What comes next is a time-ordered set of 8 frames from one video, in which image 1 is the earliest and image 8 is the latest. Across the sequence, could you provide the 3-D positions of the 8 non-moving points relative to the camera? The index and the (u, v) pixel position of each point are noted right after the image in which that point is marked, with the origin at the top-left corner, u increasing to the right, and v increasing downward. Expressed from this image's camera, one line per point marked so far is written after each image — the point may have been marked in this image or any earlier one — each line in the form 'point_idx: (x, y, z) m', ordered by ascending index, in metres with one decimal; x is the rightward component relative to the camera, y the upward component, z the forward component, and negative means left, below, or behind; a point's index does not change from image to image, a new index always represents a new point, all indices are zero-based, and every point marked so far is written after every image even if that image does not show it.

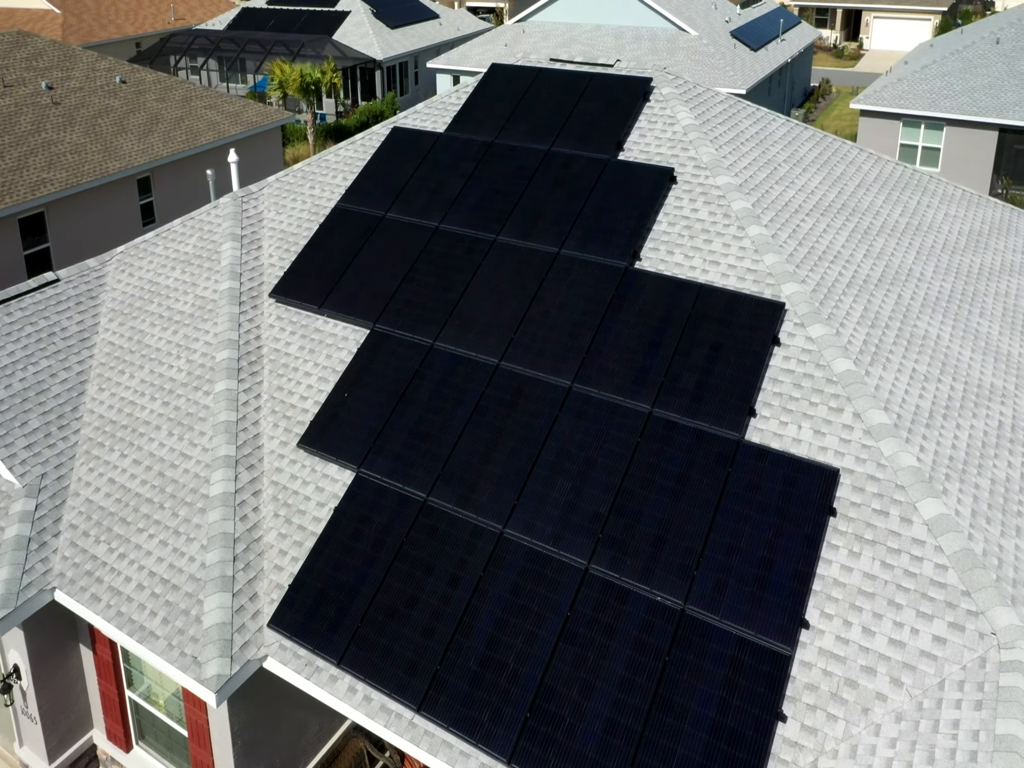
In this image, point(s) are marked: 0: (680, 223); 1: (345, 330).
0: (+3.7, +3.5, +17.4) m
1: (-3.7, +1.2, +17.9) m
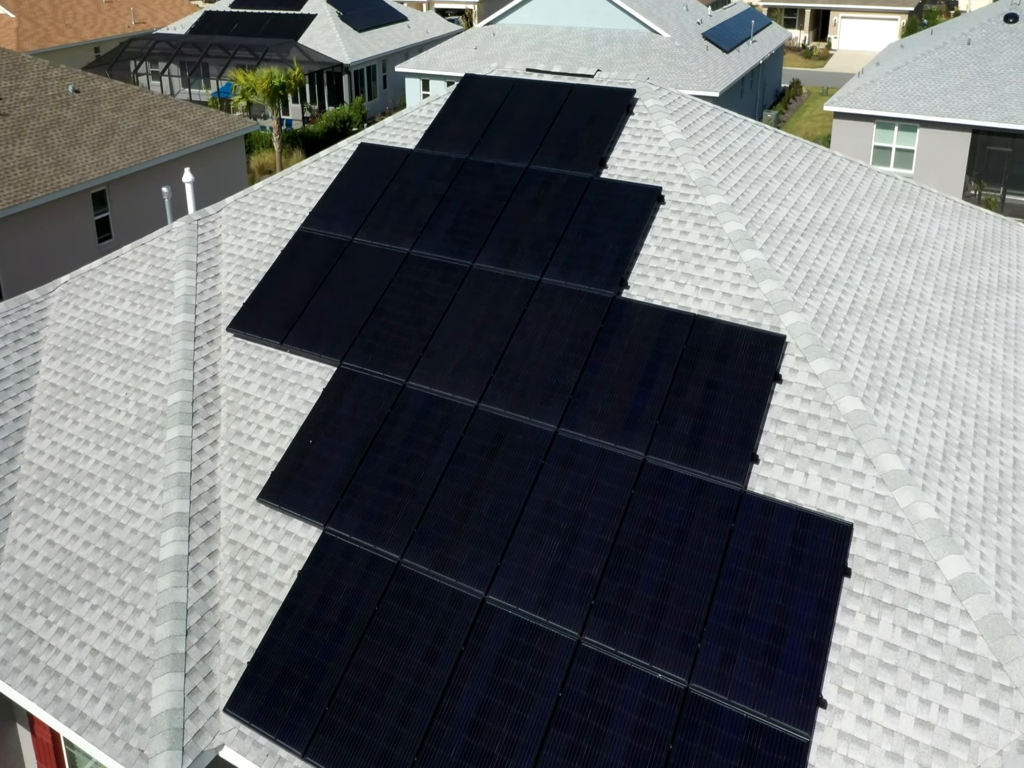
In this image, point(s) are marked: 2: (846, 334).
0: (+3.2, +2.8, +16.2) m
1: (-4.2, +0.3, +16.5) m
2: (+6.3, +0.9, +14.9) m
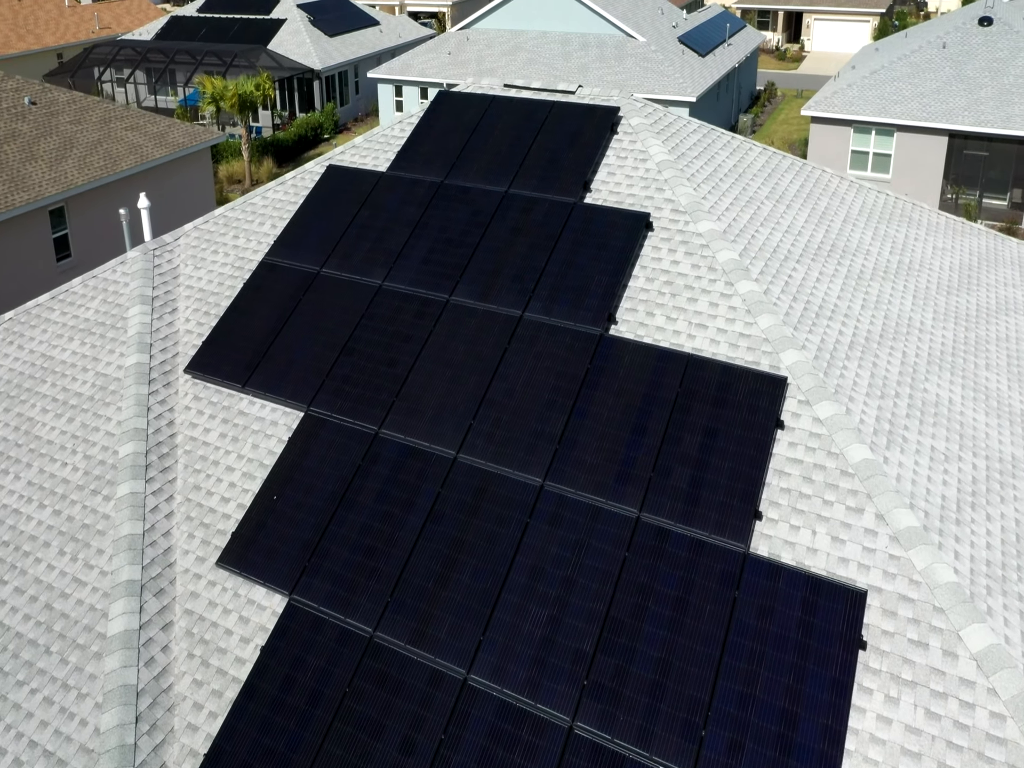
0: (+2.8, +2.0, +15.2) m
1: (-4.5, -0.5, +15.2) m
2: (+5.9, +0.2, +14.0) m
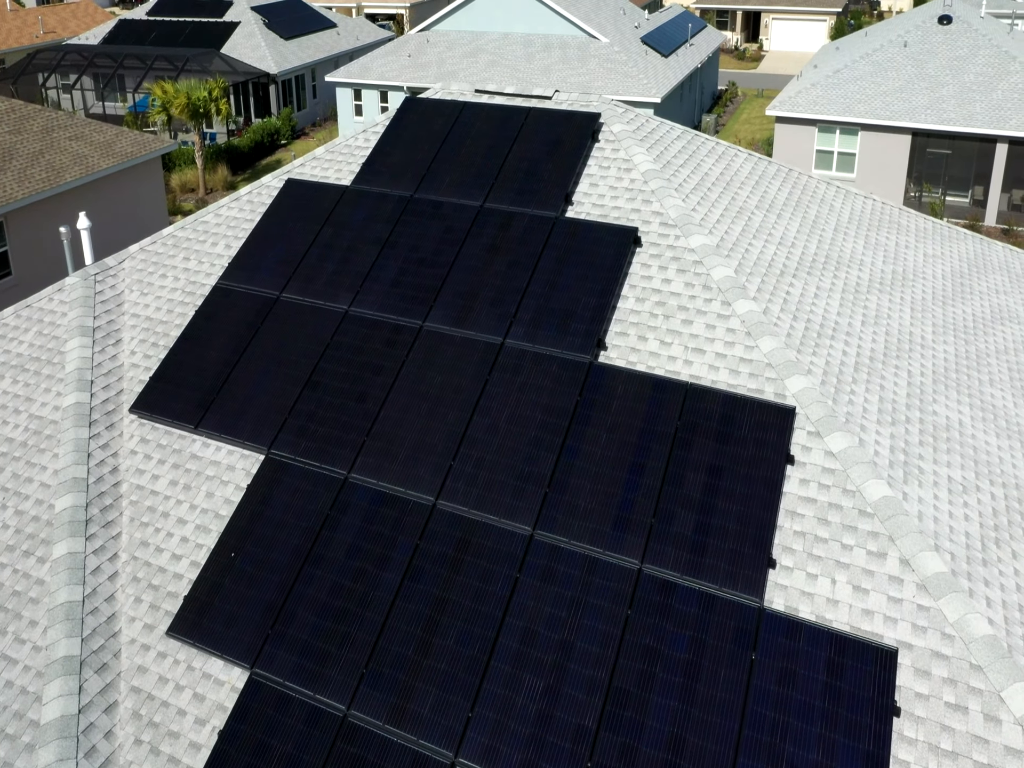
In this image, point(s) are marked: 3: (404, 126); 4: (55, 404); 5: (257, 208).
0: (+2.4, +1.5, +14.0) m
1: (-4.9, -1.2, +13.8) m
2: (+5.6, -0.2, +13.0) m
3: (-2.4, +5.7, +17.7) m
4: (-8.5, -0.4, +14.8) m
5: (-5.7, +3.9, +17.5) m
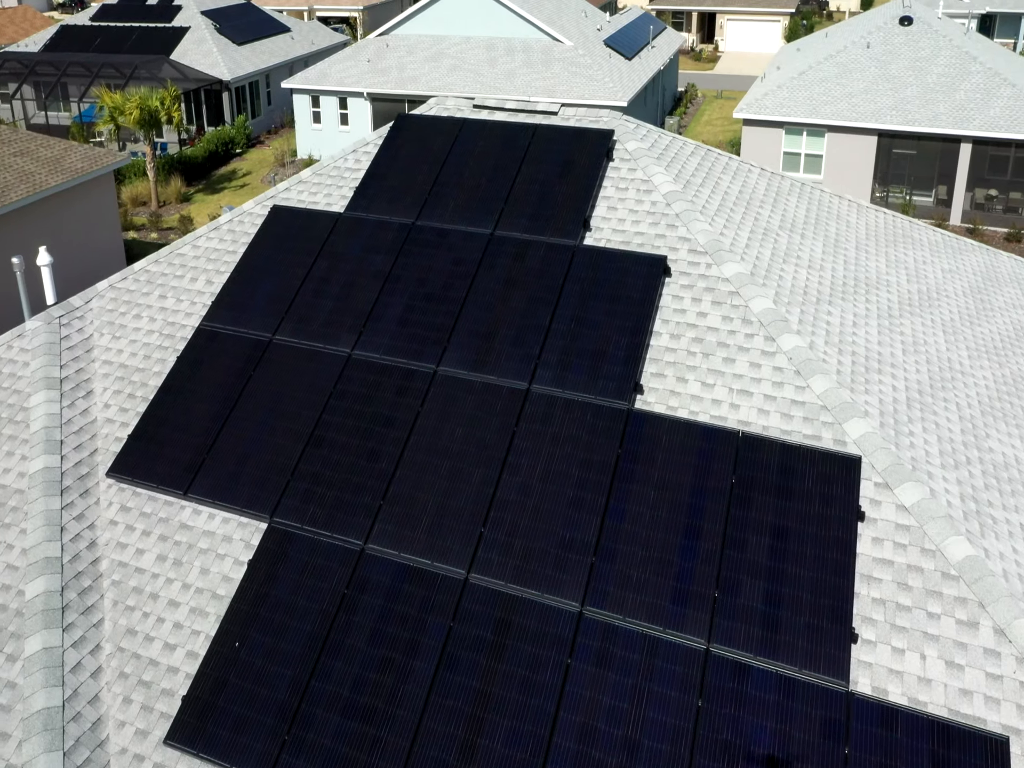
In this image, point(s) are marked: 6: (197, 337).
0: (+2.8, +0.8, +12.9) m
1: (-4.4, -2.2, +12.2) m
2: (+6.1, -0.8, +11.9) m
3: (-2.3, +4.9, +16.3) m
4: (-8.1, -1.4, +13.0) m
5: (-5.5, +2.9, +16.0) m
6: (-5.7, +0.8, +14.3) m
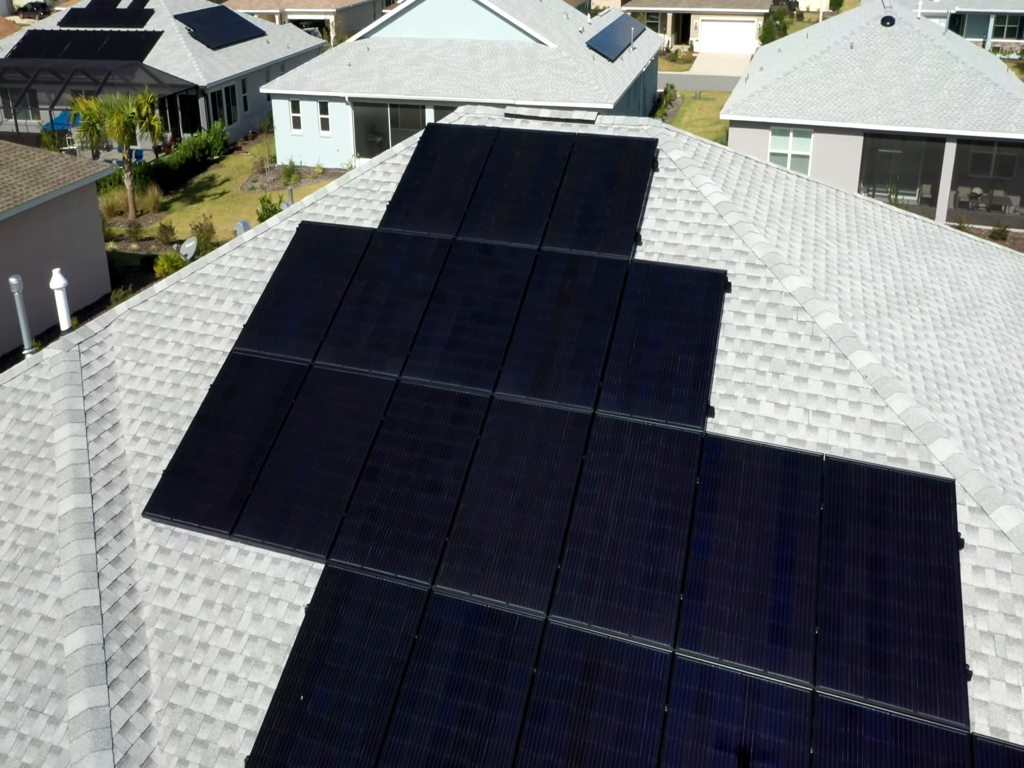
0: (+3.7, +0.5, +12.3) m
1: (-3.4, -2.6, +11.5) m
2: (+7.1, -1.1, +11.5) m
3: (-1.6, +4.4, +15.6) m
4: (-7.1, -1.9, +12.2) m
5: (-4.7, +2.4, +15.2) m
6: (-4.8, +0.3, +13.5) m
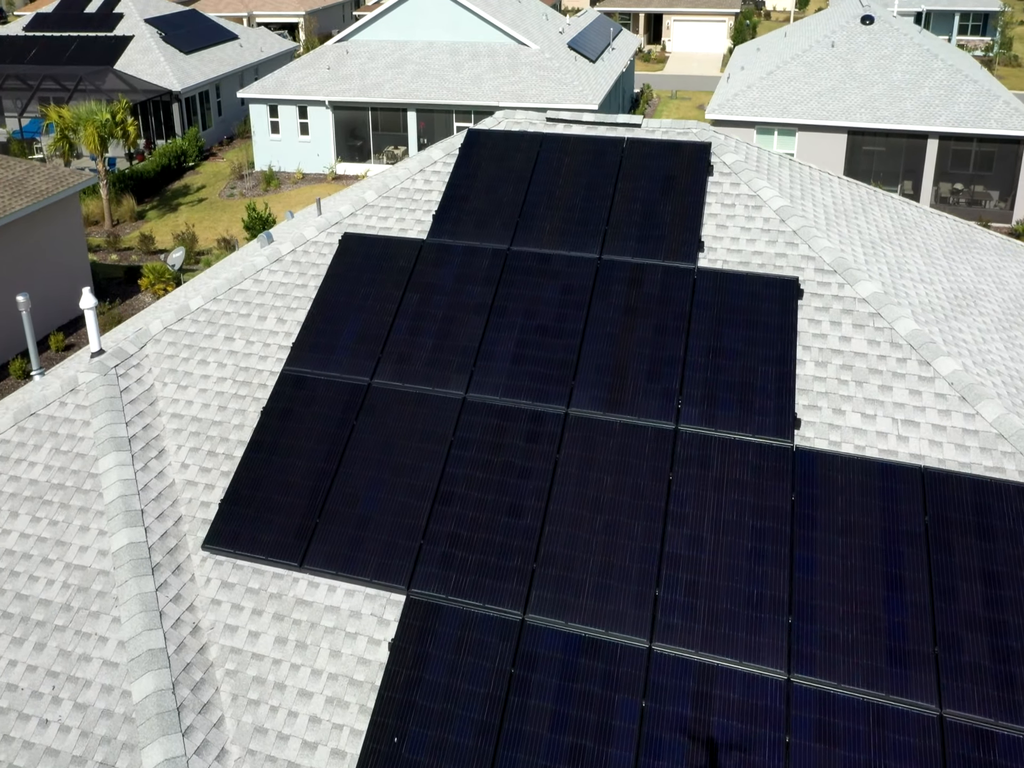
0: (+4.8, +0.4, +12.0) m
1: (-2.2, -2.9, +10.9) m
2: (+8.3, -1.1, +11.3) m
3: (-0.7, +4.2, +15.1) m
4: (-5.9, -2.4, +11.4) m
5: (-3.8, +2.1, +14.5) m
6: (-3.7, 0.0, +12.9) m
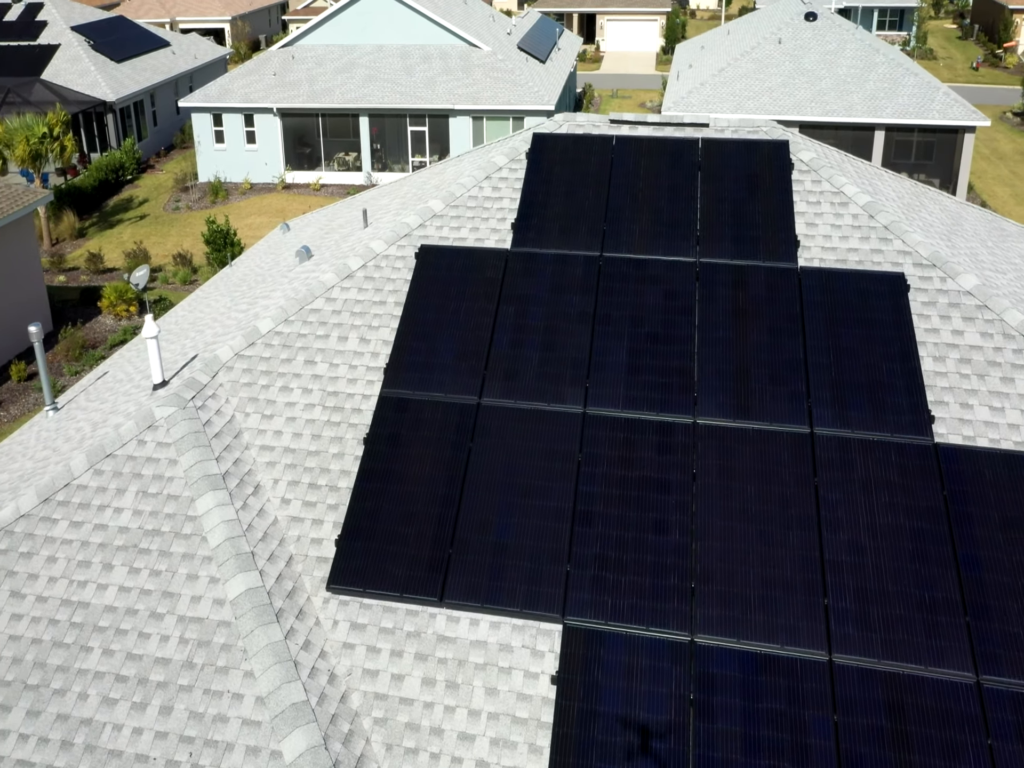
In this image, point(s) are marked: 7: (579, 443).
0: (+6.6, +0.4, +12.0) m
1: (-0.1, -3.2, +10.3) m
2: (+10.1, -0.9, +11.6) m
3: (+0.6, +3.9, +14.6) m
4: (-3.9, -2.8, +10.6) m
5: (-2.2, +1.7, +13.8) m
6: (-2.0, -0.4, +12.2) m
7: (+1.0, -0.9, +11.5) m
